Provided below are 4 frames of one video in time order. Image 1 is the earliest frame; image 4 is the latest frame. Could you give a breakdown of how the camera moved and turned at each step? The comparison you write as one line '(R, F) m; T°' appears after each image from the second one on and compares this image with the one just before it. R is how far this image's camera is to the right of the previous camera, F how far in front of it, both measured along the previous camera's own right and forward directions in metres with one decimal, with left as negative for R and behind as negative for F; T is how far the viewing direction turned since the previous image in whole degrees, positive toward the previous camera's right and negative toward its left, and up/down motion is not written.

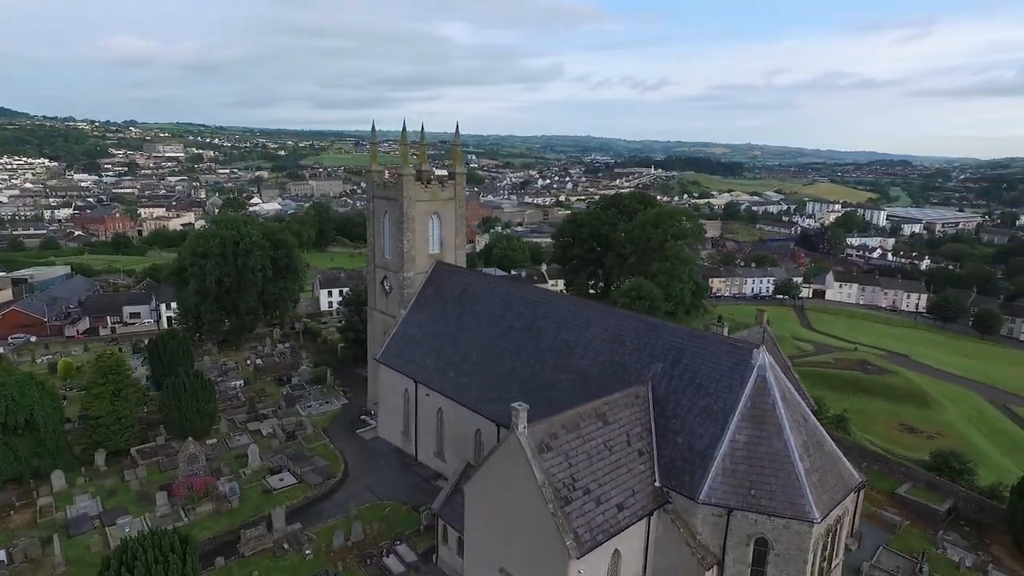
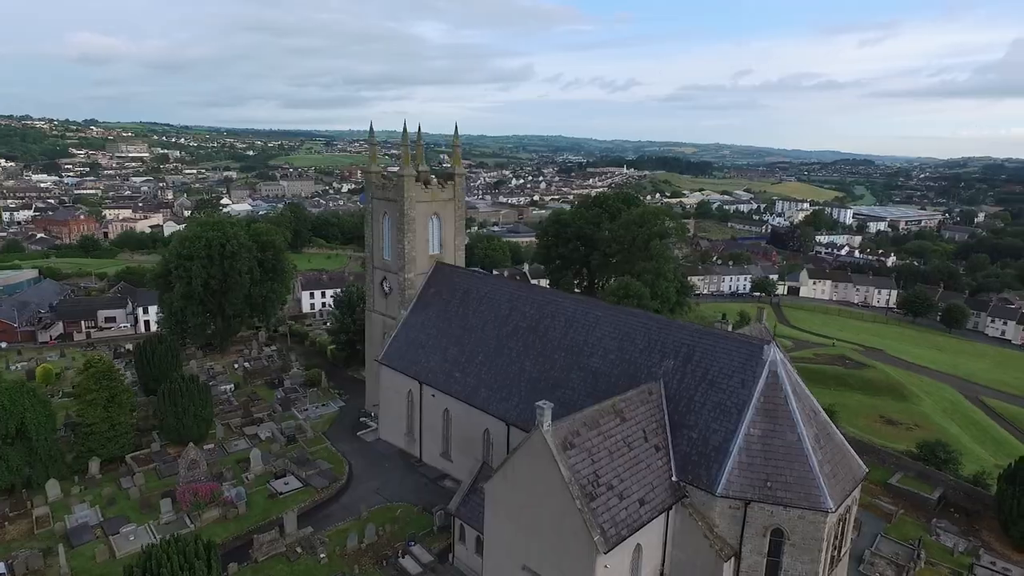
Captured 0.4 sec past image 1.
(-1.5, -0.2) m; +2°
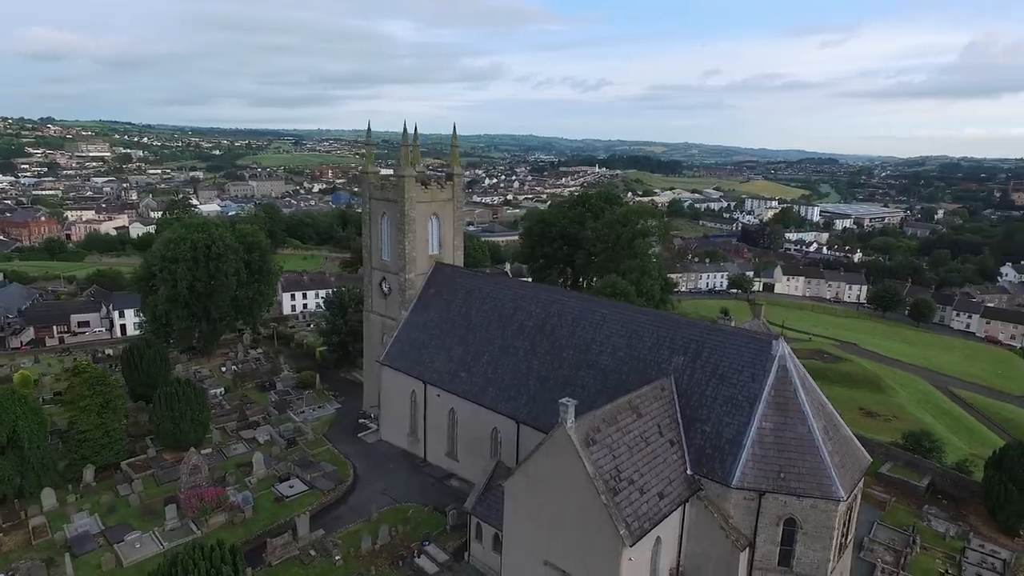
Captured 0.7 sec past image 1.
(-1.5, -0.2) m; +2°
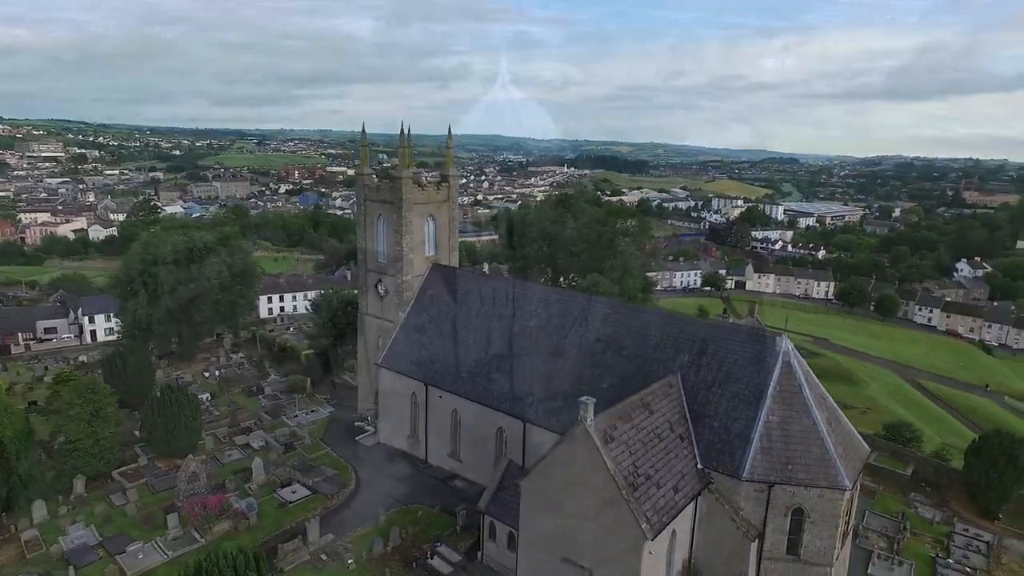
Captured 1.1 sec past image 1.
(-1.5, -0.2) m; +3°
